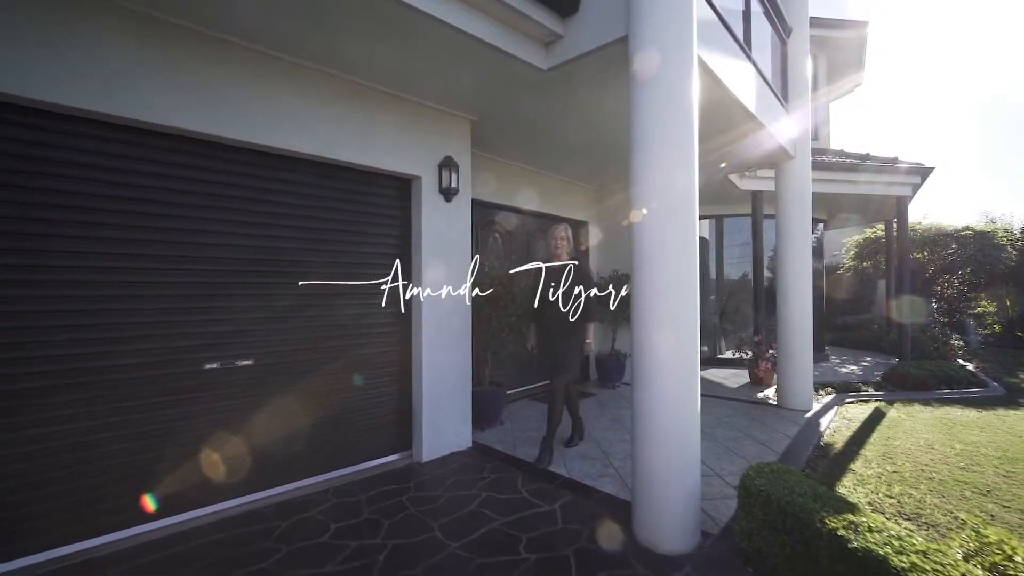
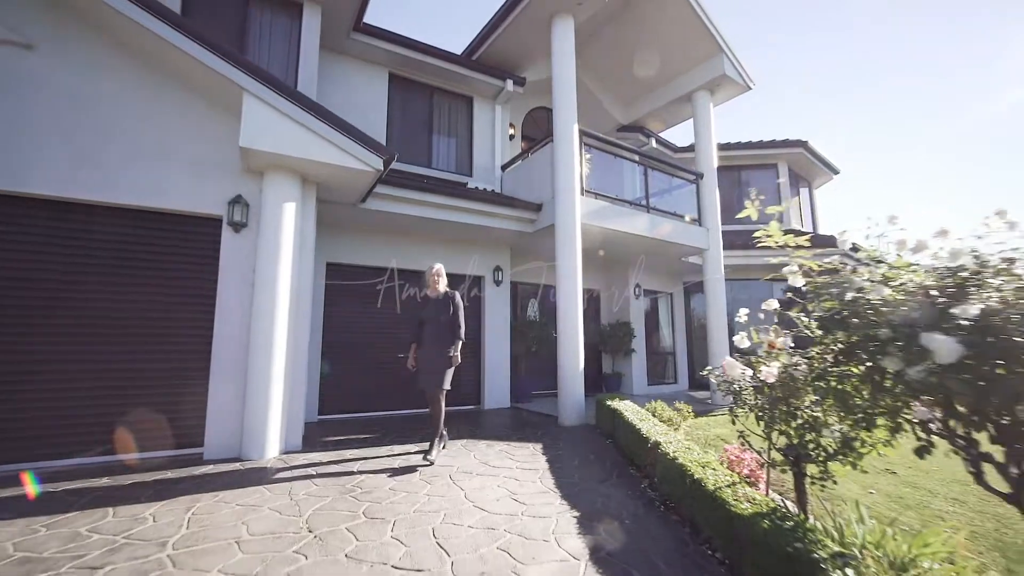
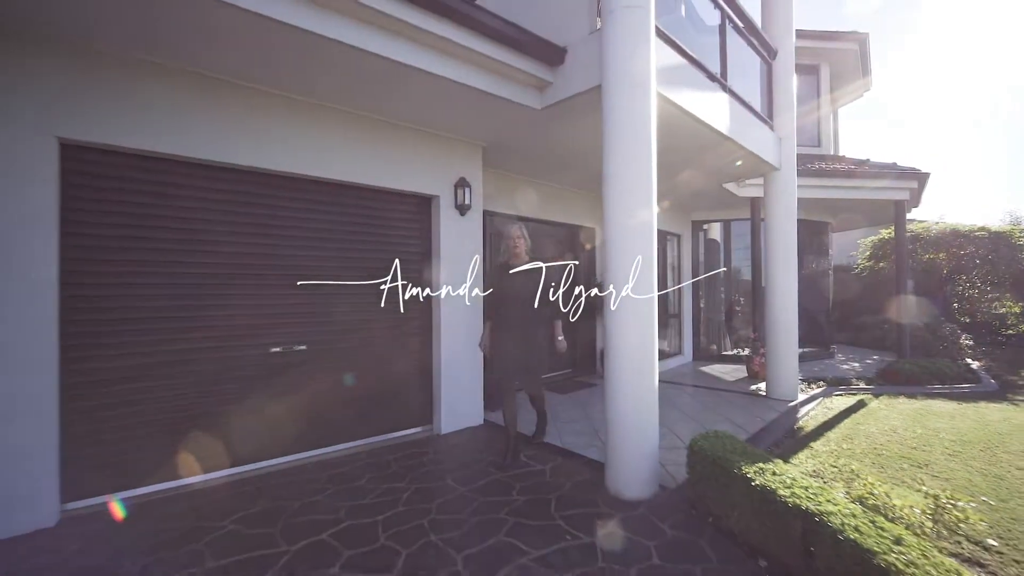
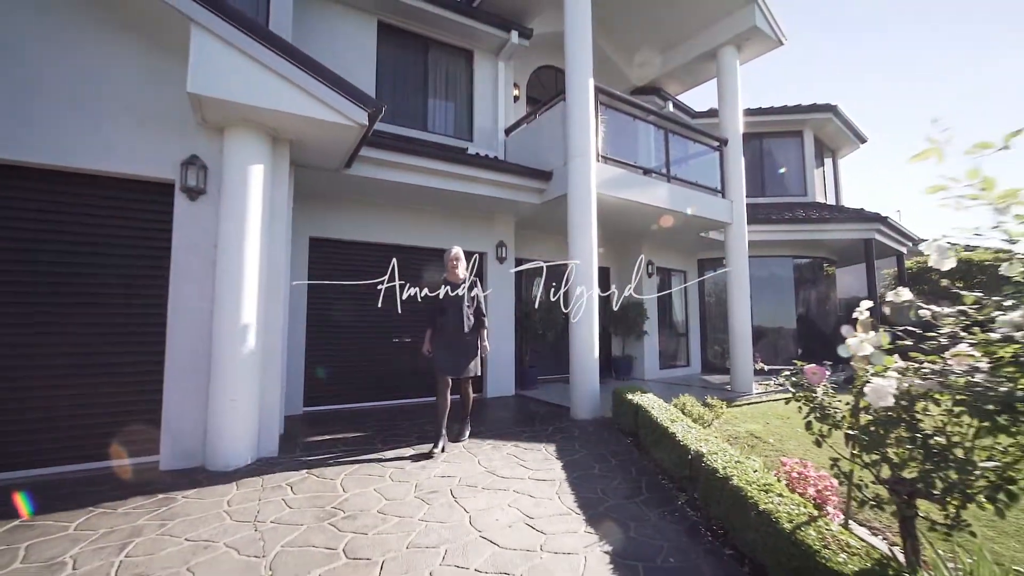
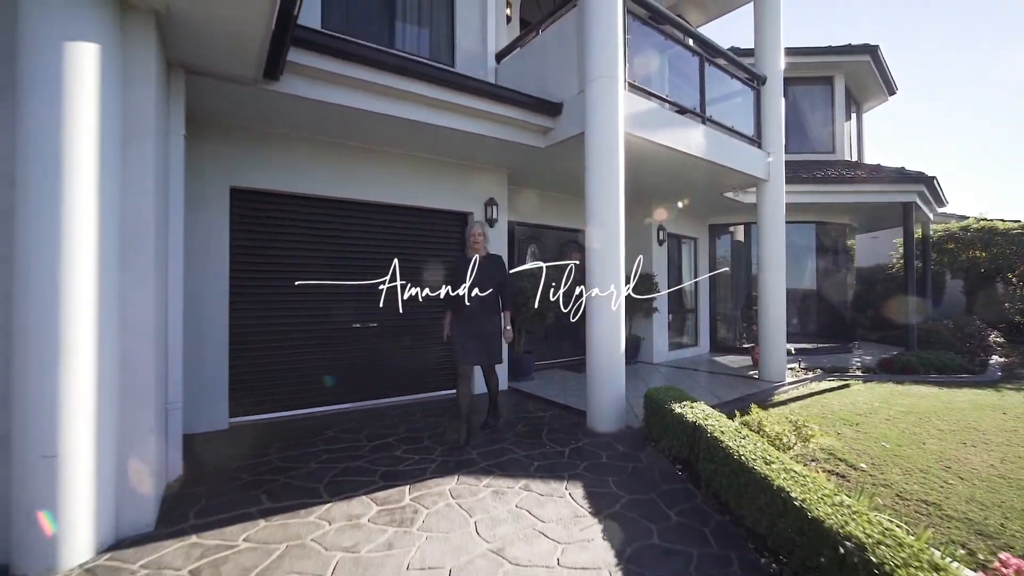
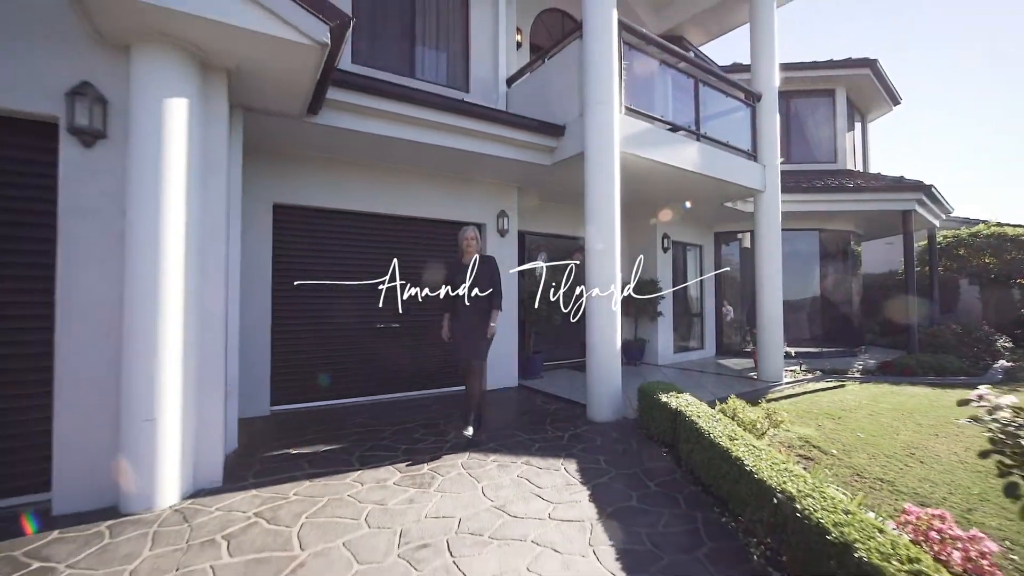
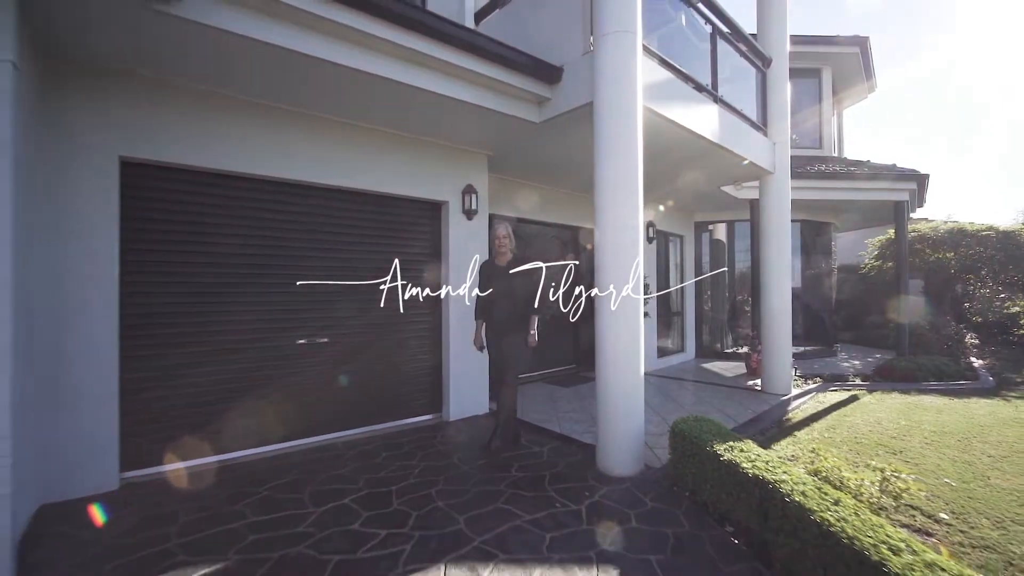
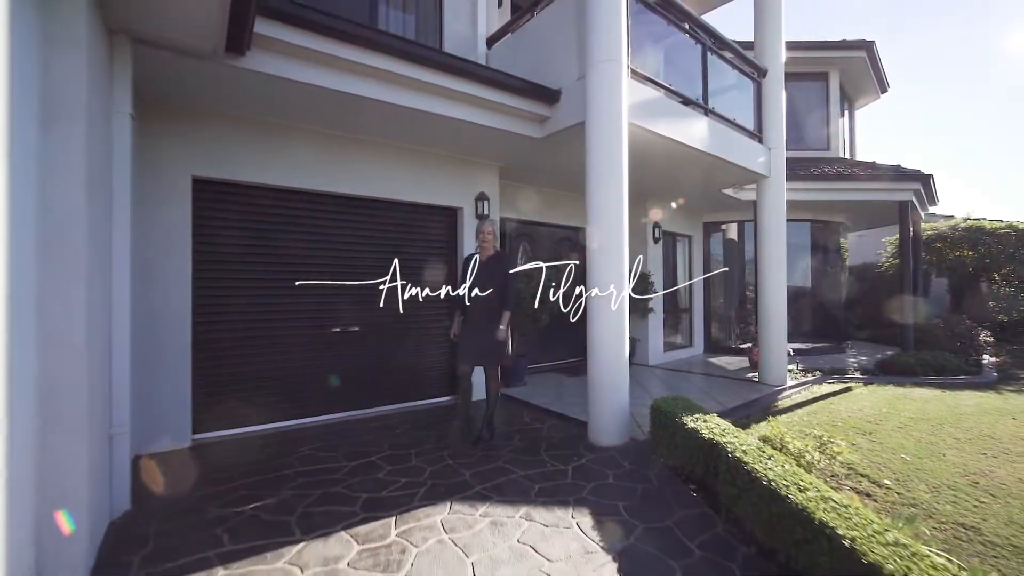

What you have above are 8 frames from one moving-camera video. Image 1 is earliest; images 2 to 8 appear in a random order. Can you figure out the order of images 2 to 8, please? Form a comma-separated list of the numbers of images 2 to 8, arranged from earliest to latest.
3, 7, 8, 5, 6, 4, 2
